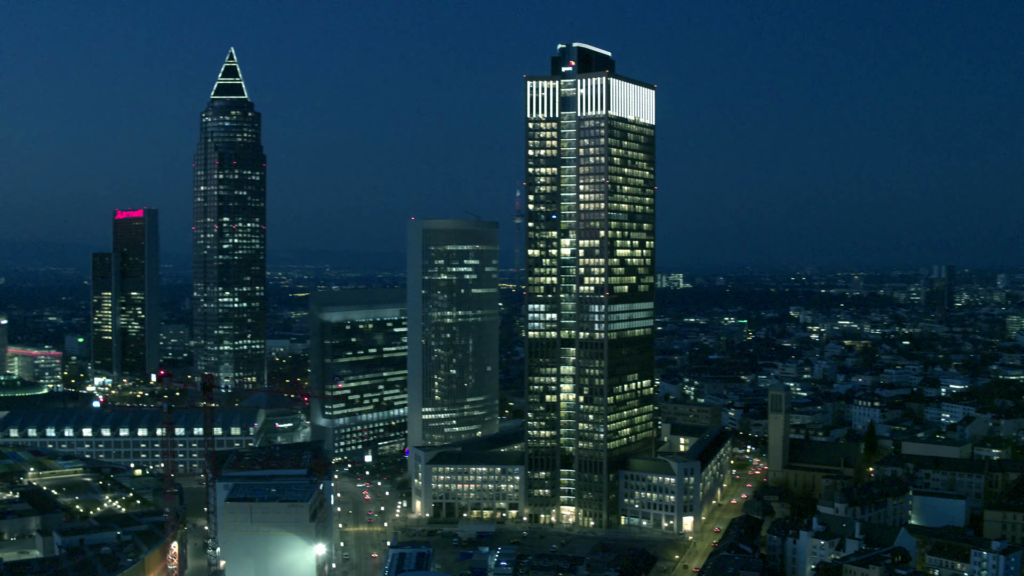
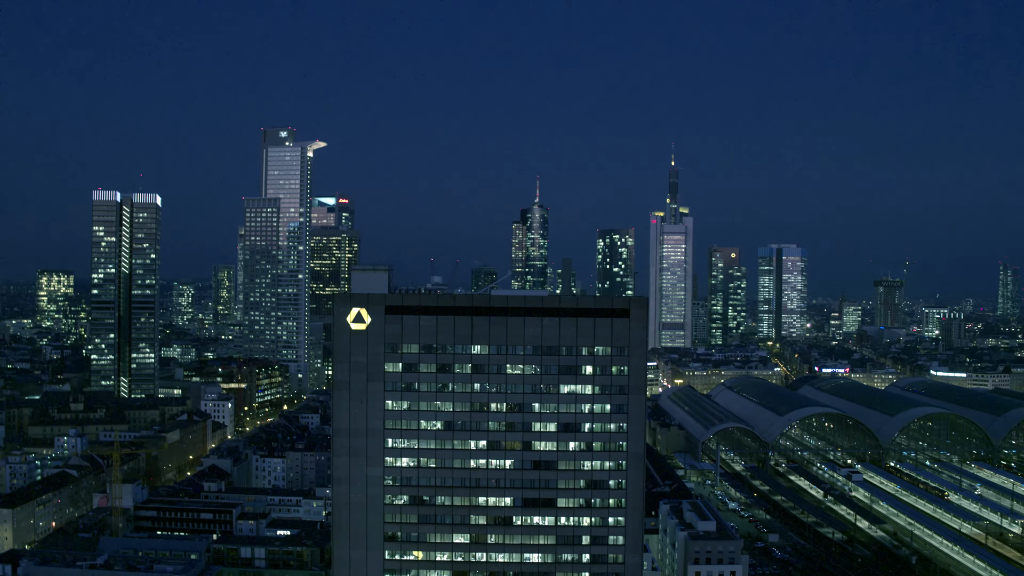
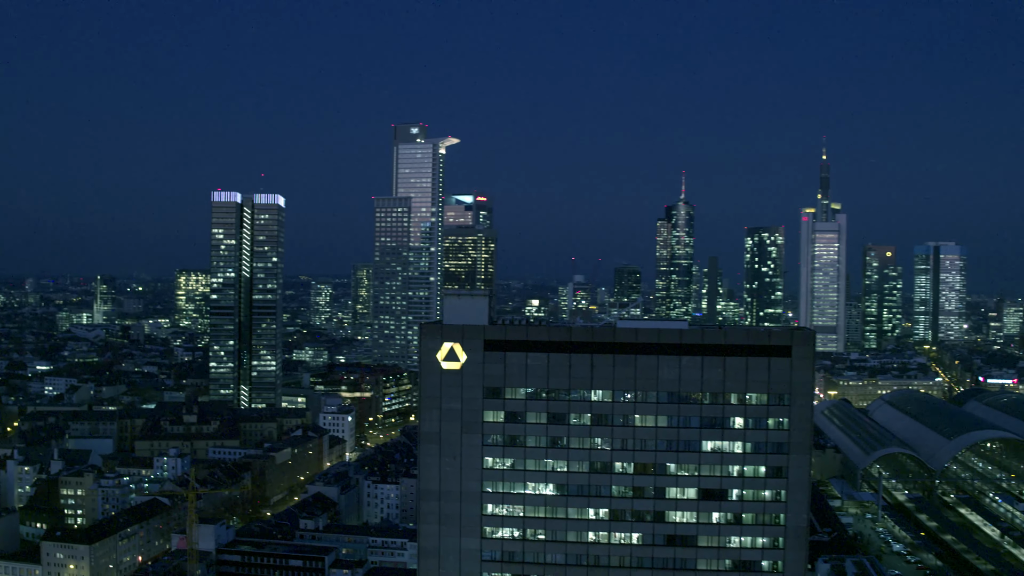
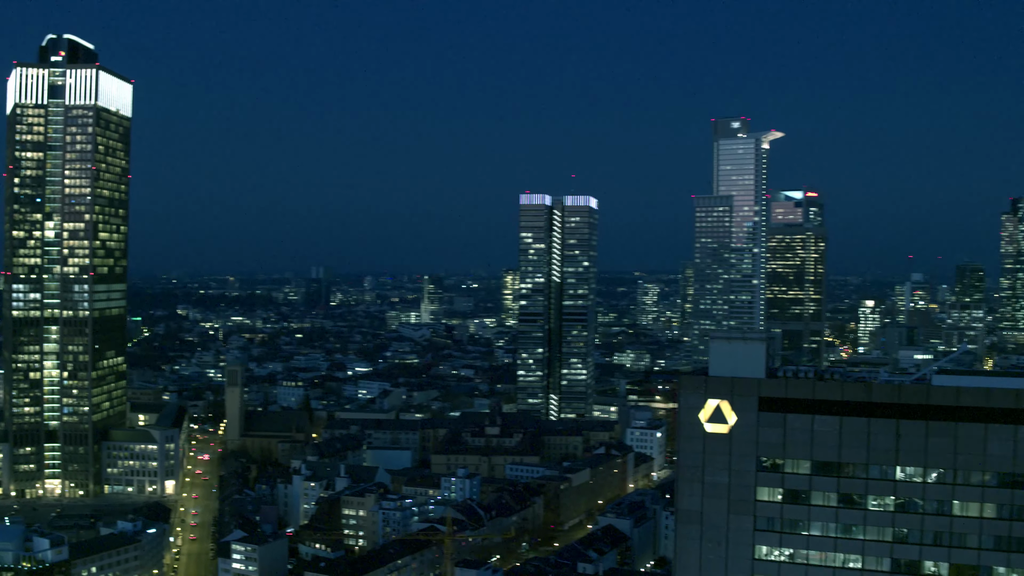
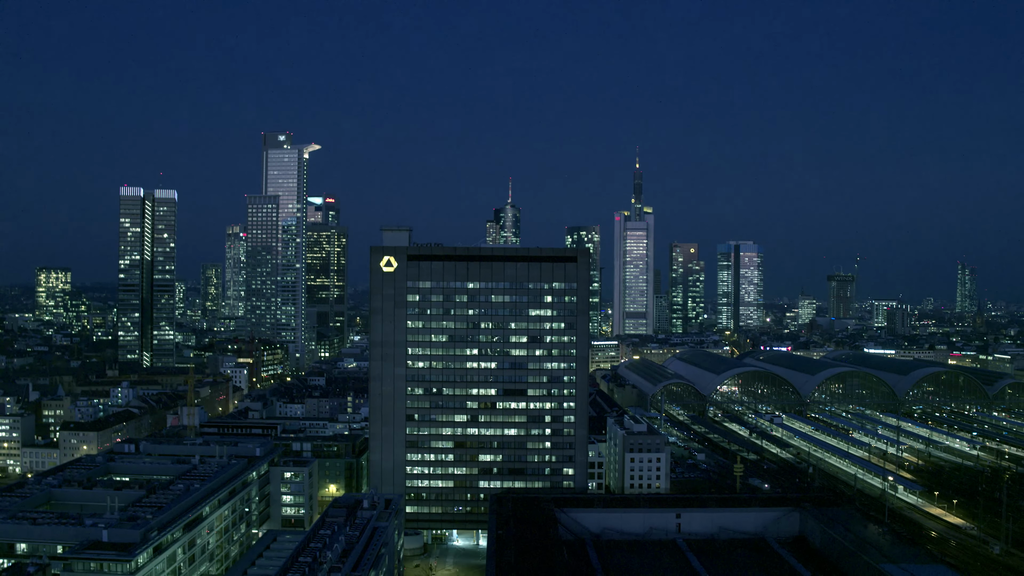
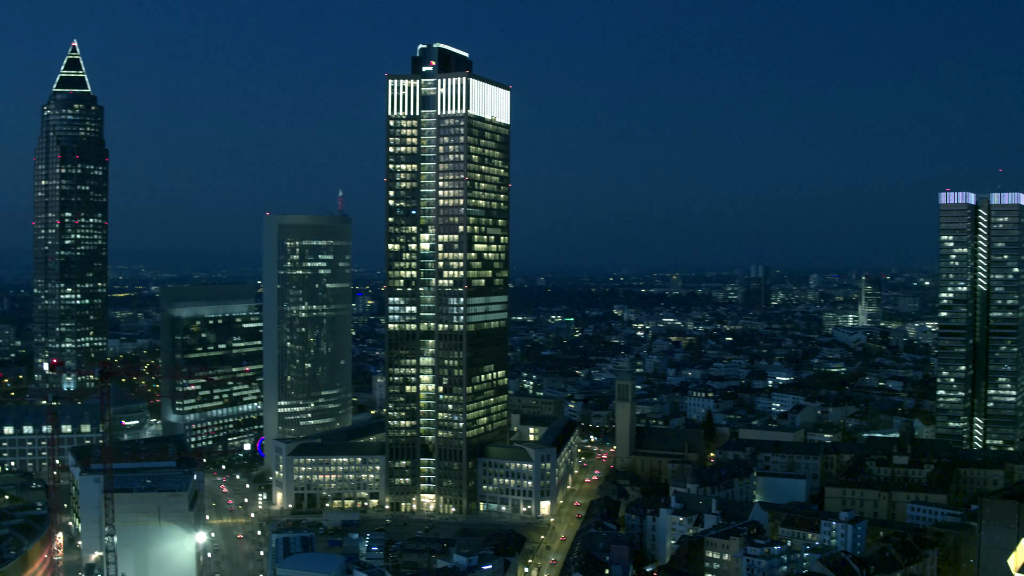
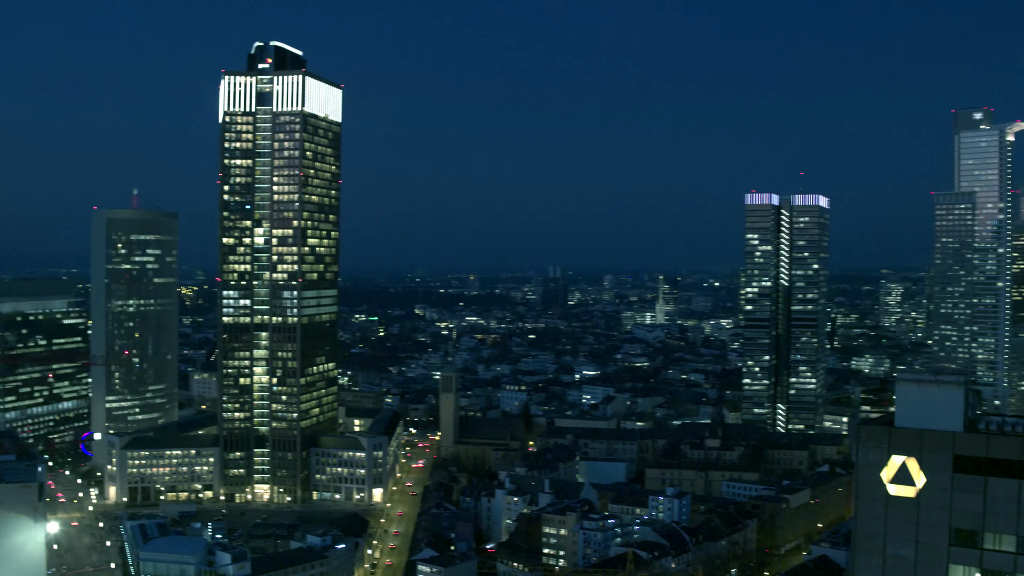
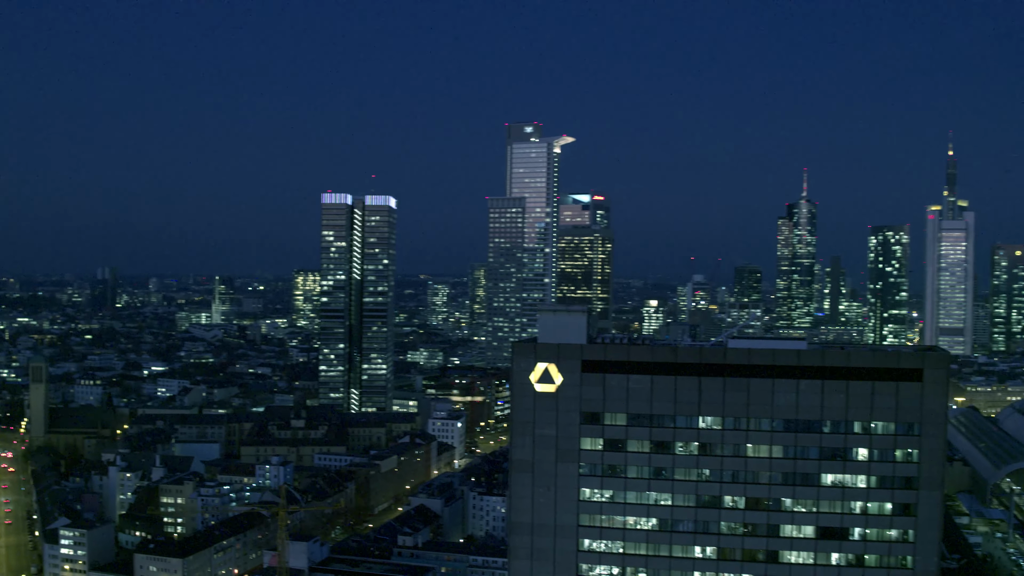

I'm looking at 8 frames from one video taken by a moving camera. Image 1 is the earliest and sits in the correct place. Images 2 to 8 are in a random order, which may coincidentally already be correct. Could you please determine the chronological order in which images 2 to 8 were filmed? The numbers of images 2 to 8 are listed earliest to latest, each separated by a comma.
6, 7, 4, 8, 3, 2, 5
